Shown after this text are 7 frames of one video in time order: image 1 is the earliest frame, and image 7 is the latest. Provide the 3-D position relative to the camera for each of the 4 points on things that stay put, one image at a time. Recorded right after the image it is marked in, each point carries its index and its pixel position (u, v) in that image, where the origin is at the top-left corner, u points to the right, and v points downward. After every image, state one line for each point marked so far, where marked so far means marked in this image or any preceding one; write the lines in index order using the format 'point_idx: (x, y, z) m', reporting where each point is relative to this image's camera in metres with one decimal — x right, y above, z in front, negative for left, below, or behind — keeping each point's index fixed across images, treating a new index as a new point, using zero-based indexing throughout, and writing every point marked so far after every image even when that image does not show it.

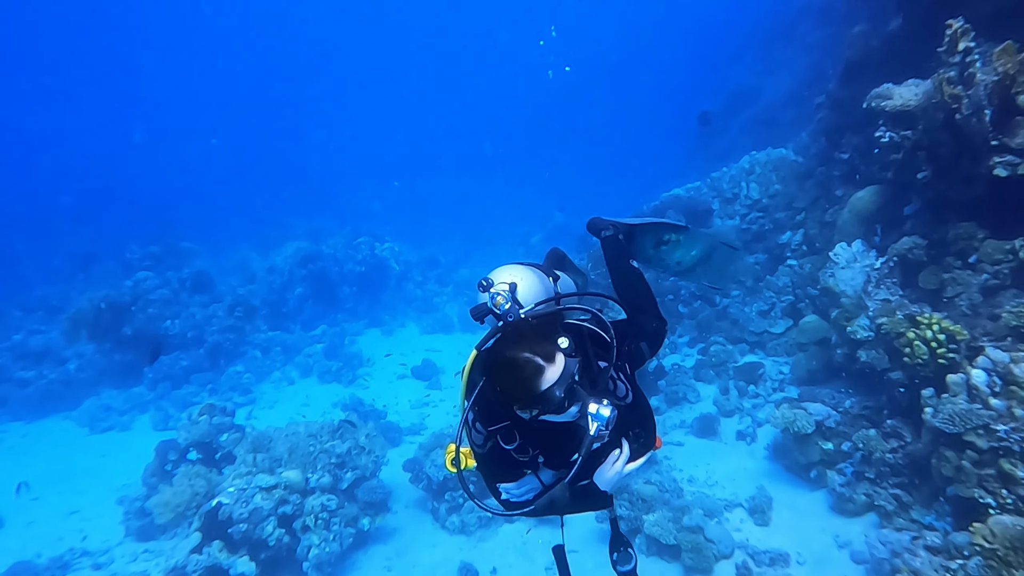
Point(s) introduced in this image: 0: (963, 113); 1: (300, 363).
0: (+6.0, +2.4, +6.7) m
1: (-5.8, -2.1, +13.6) m
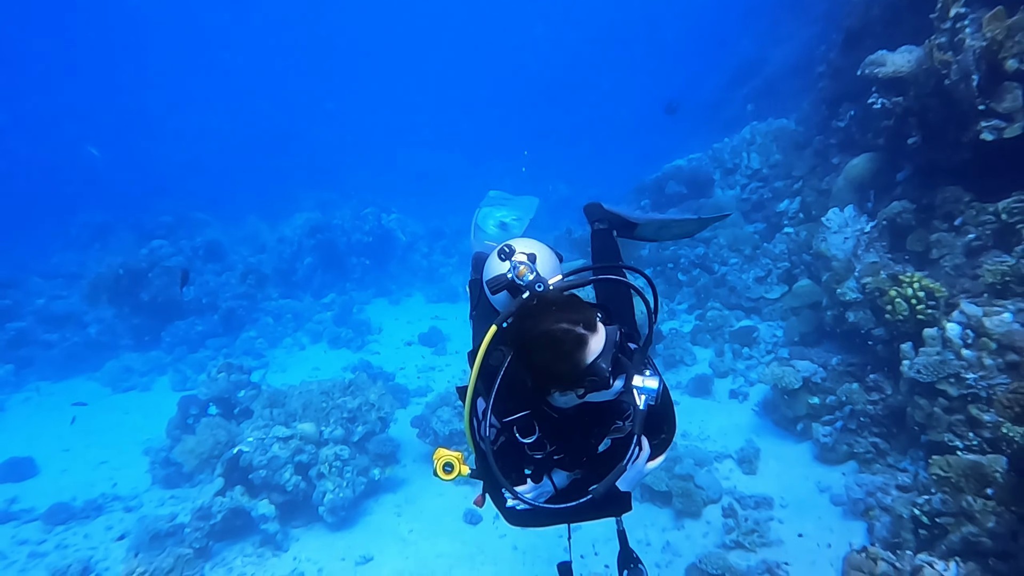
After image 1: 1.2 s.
0: (+6.0, +2.9, +6.9) m
1: (-5.7, -1.2, +14.1) m
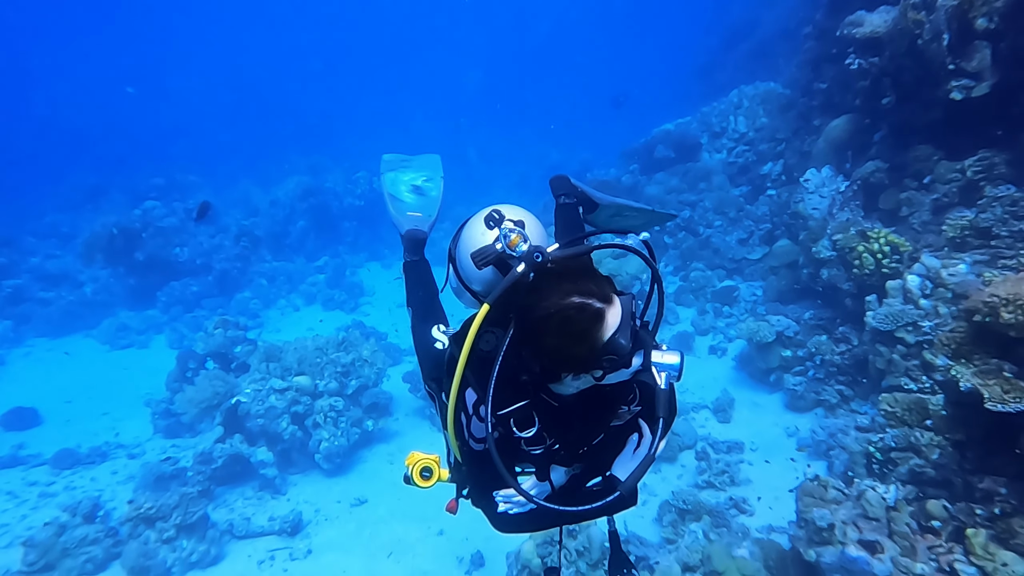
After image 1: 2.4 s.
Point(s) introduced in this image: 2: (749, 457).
0: (+5.8, +3.5, +7.1) m
1: (-6.0, -0.1, +14.3) m
2: (+3.3, -2.4, +7.0) m
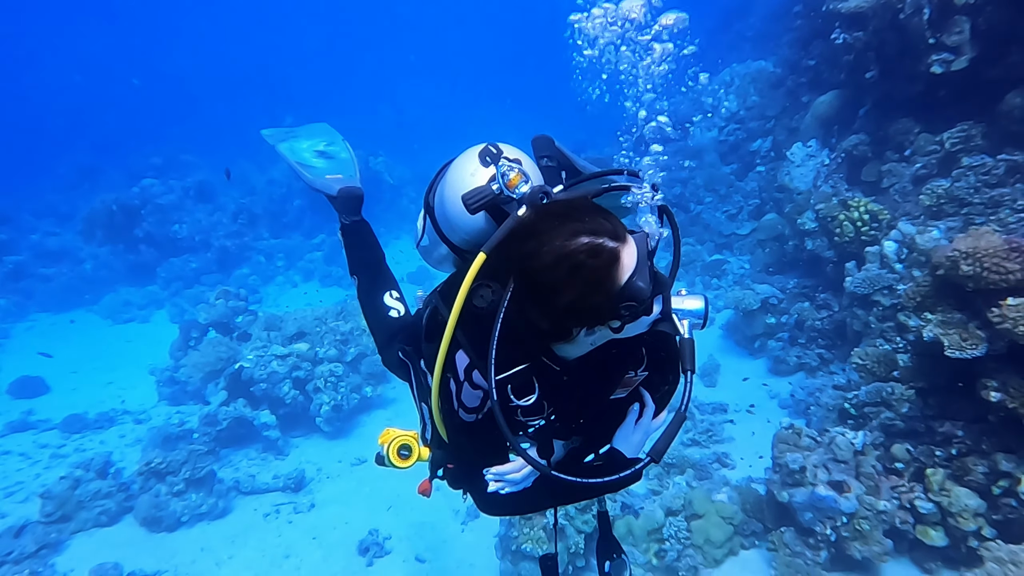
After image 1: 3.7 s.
0: (+5.8, +4.0, +7.3) m
1: (-6.2, +0.6, +14.5) m
2: (+3.3, -1.9, +7.3) m
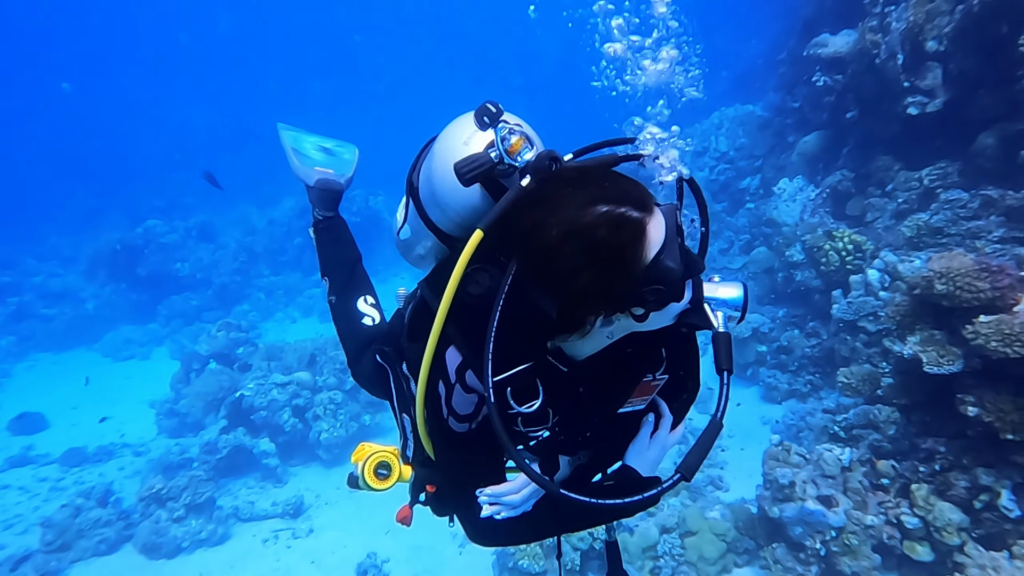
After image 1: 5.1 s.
0: (+5.8, +3.6, +7.8) m
1: (-6.2, -0.3, +14.8) m
2: (+3.2, -2.3, +7.4) m
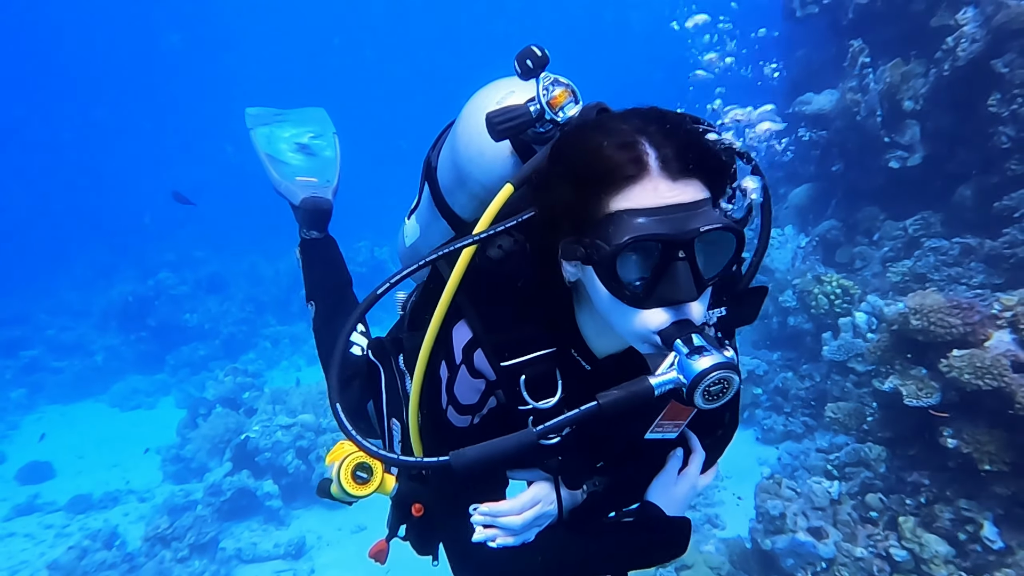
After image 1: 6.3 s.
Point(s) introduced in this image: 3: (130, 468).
0: (+5.9, +2.8, +8.4) m
1: (-6.0, -1.6, +15.2) m
2: (+3.3, -2.9, +7.5) m
3: (-8.4, -3.6, +11.2) m
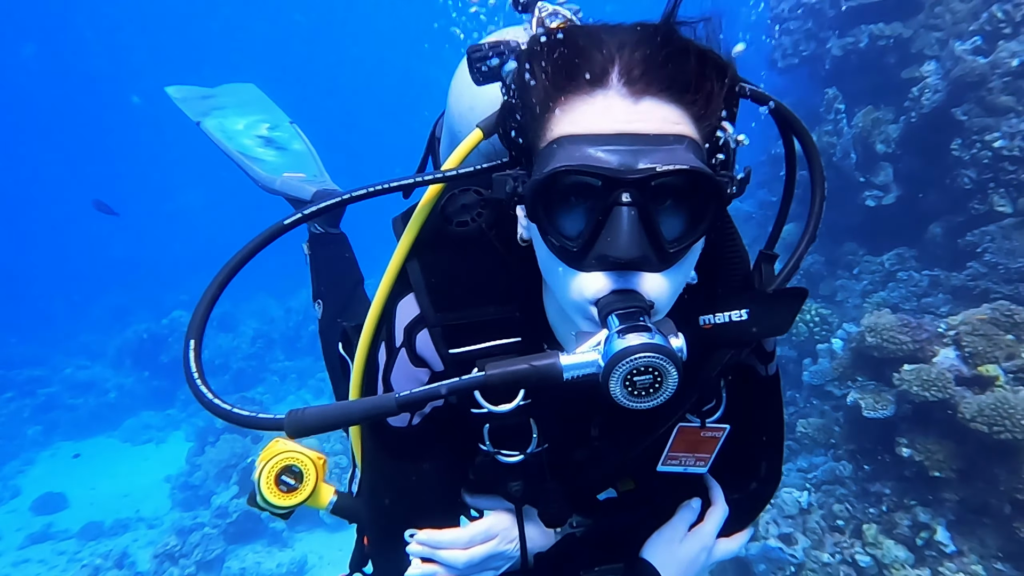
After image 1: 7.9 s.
0: (+5.9, +2.3, +9.1) m
1: (-5.9, -2.5, +15.7) m
2: (+3.2, -3.4, +7.8) m
3: (-8.4, -4.1, +11.6) m
